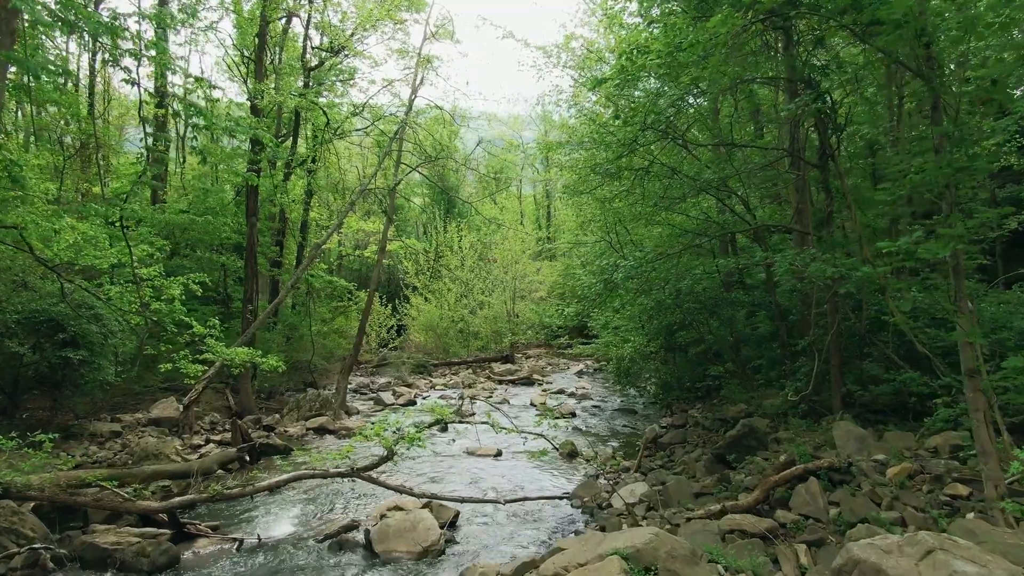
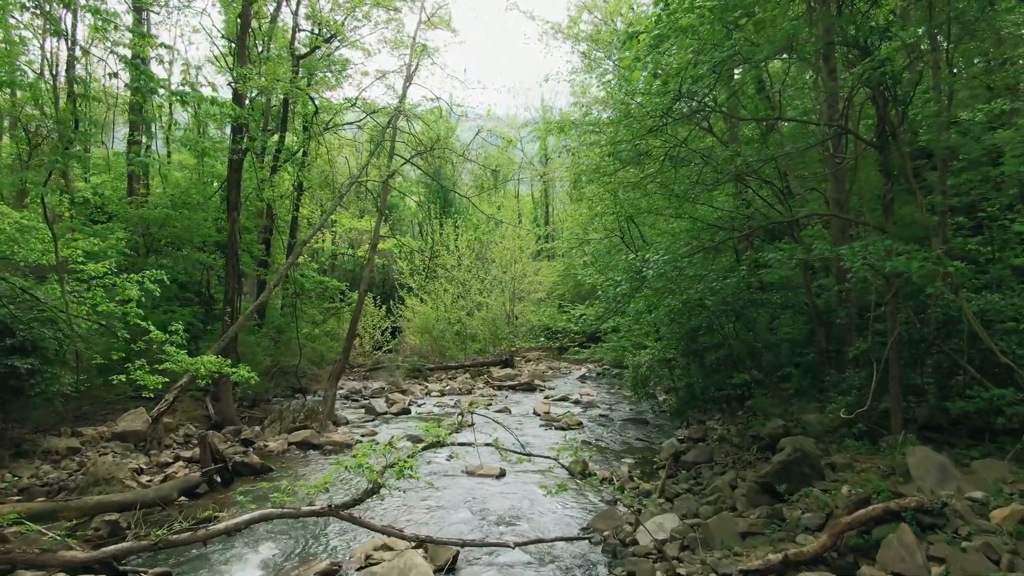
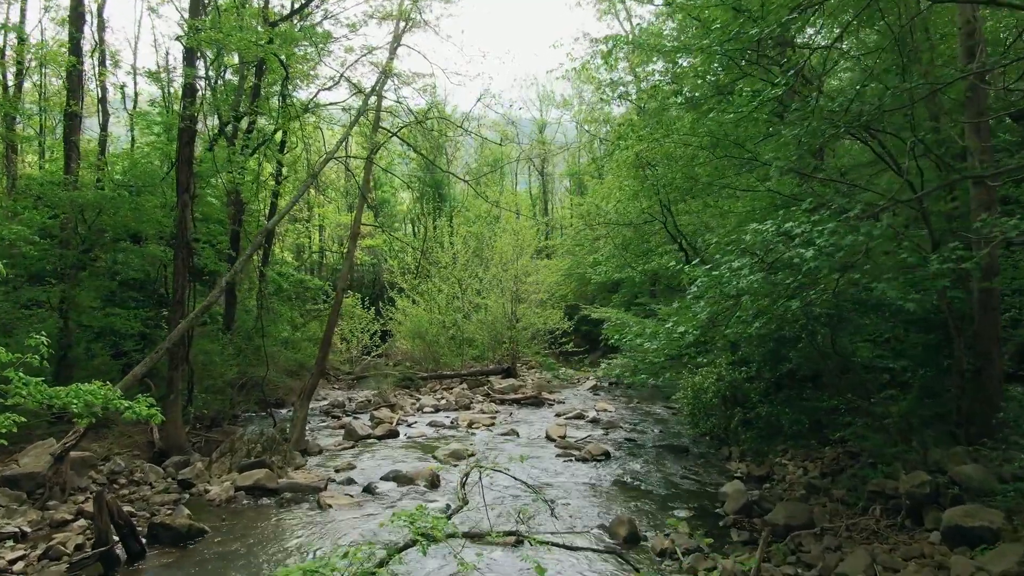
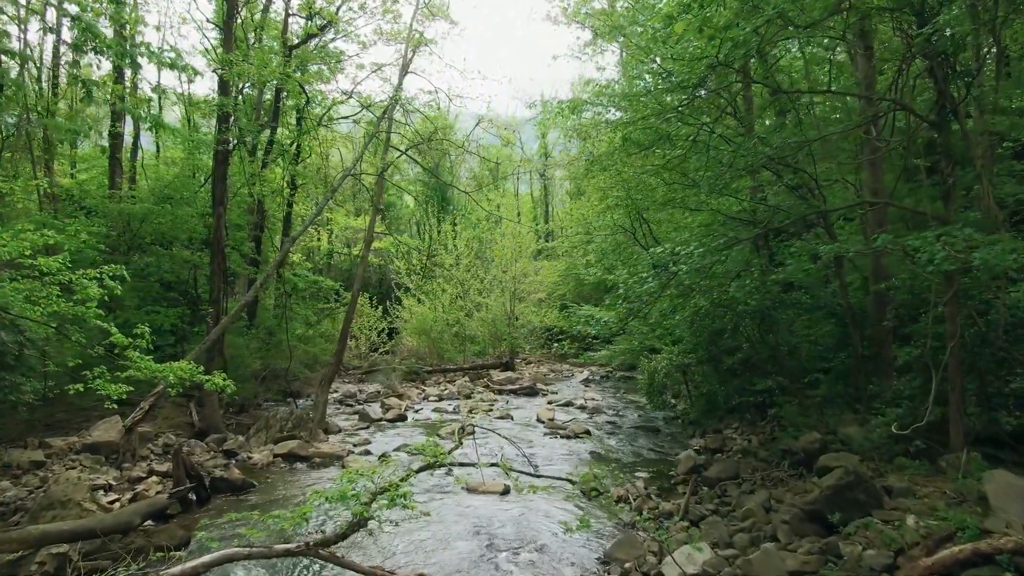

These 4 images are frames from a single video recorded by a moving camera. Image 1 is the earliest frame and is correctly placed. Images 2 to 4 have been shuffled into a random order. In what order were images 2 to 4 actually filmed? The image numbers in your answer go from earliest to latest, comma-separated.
2, 4, 3
